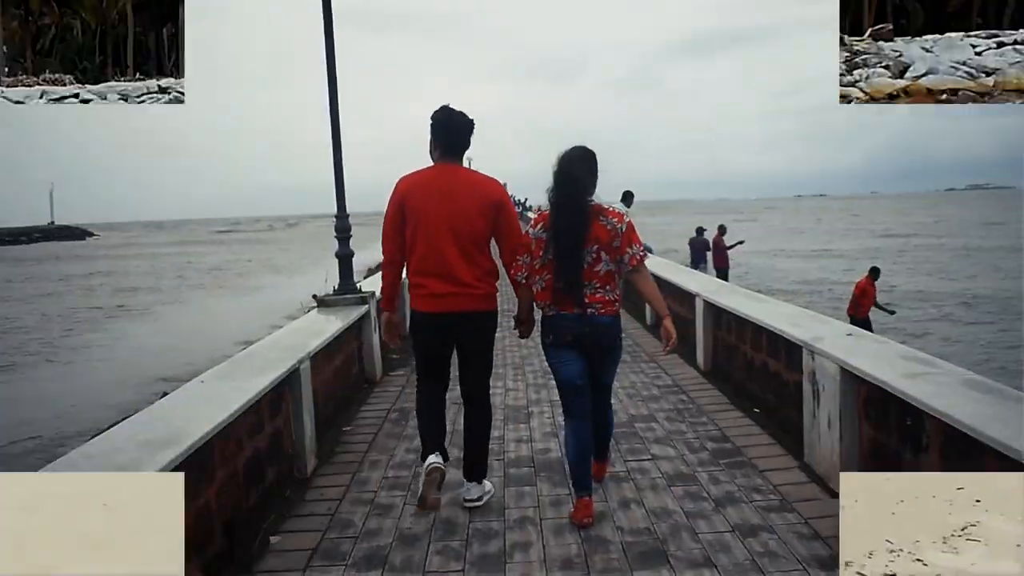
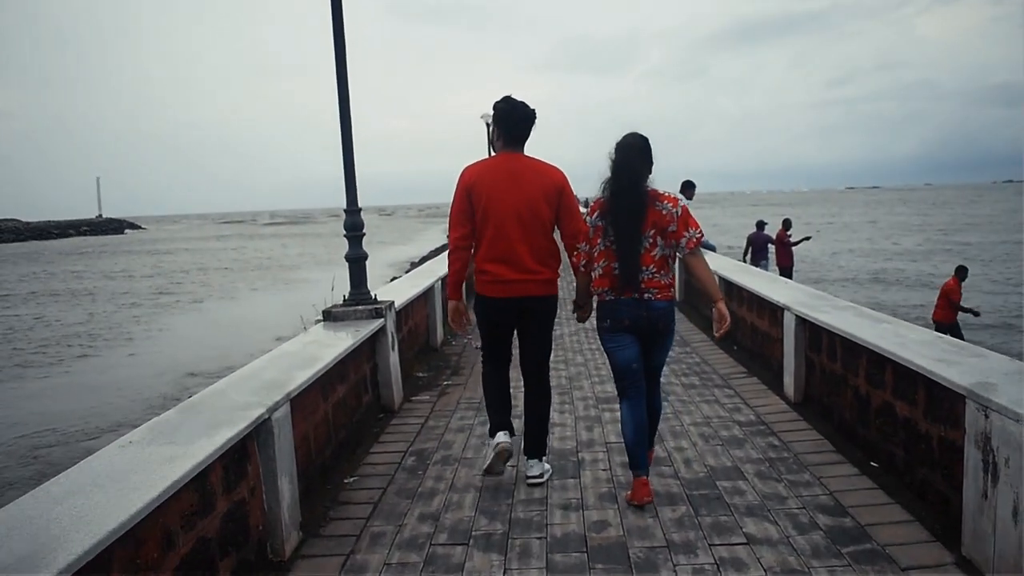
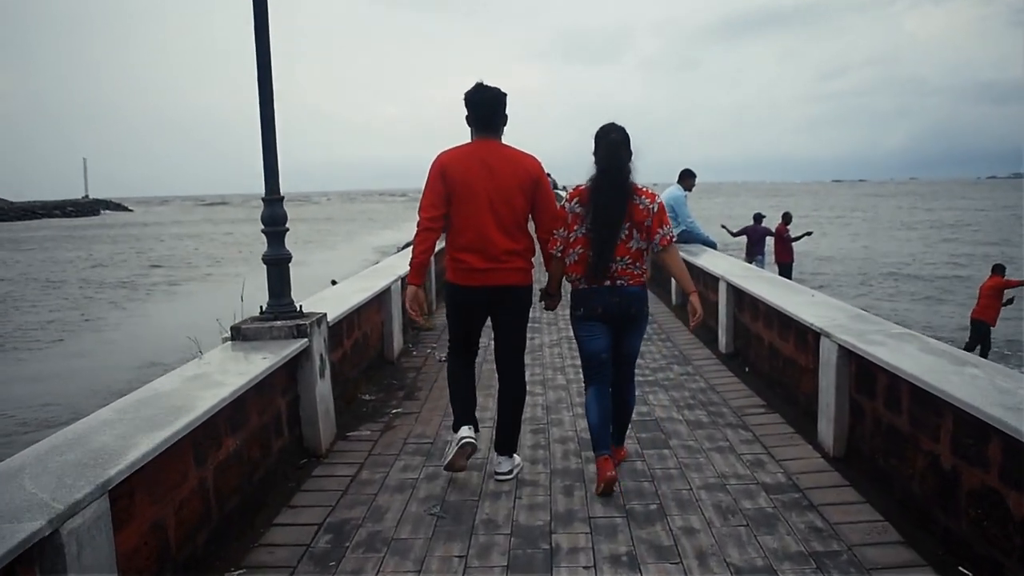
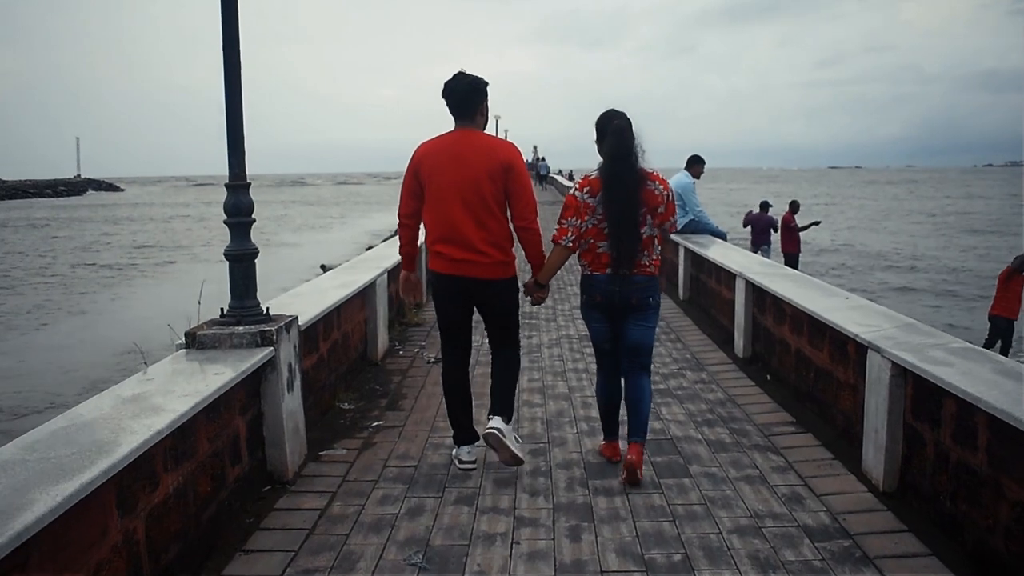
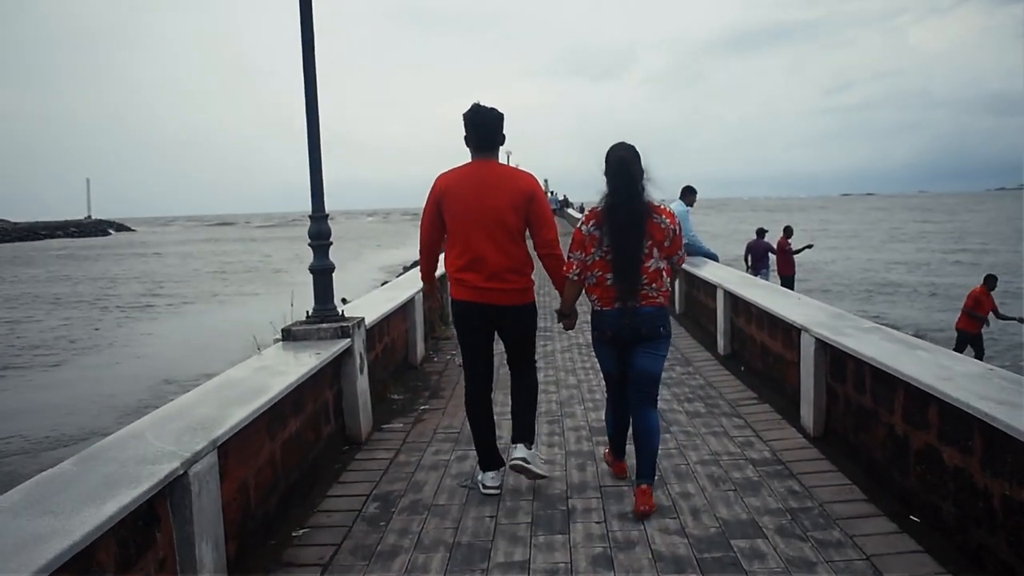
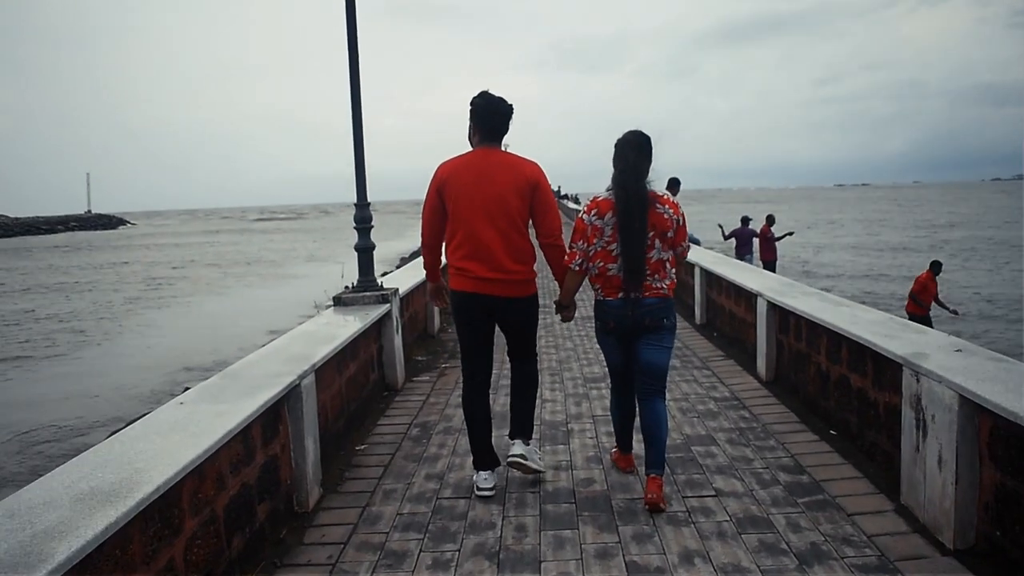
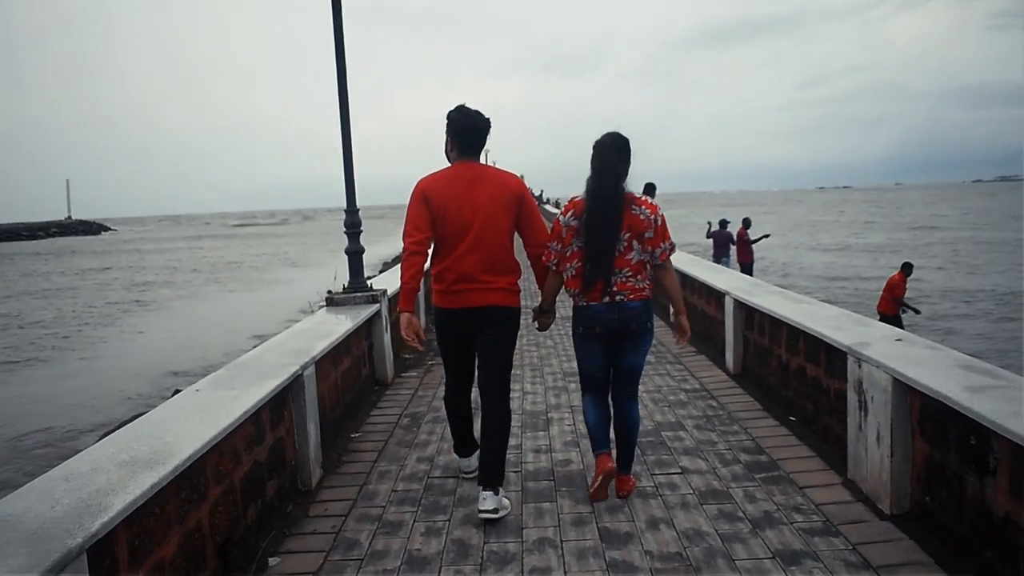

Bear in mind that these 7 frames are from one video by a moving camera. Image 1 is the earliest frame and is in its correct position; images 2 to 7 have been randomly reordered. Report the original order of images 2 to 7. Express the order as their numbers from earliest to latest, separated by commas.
7, 6, 2, 5, 3, 4
